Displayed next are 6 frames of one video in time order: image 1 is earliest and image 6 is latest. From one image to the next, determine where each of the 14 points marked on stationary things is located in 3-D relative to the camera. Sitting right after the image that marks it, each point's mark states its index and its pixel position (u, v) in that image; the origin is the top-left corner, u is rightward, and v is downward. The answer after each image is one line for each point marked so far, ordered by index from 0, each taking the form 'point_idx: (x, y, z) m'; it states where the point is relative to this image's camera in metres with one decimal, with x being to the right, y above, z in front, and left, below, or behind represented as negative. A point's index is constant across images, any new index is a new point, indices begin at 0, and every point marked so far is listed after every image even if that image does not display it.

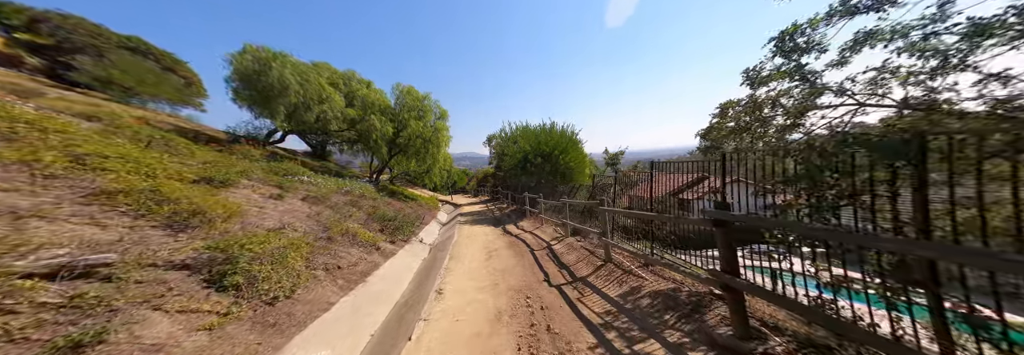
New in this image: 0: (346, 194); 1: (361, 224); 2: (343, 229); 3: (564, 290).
0: (-7.5, -0.8, +10.9) m
1: (-5.1, -1.6, +8.2) m
2: (-4.8, -1.4, +6.8) m
3: (+0.9, -1.8, +3.9) m
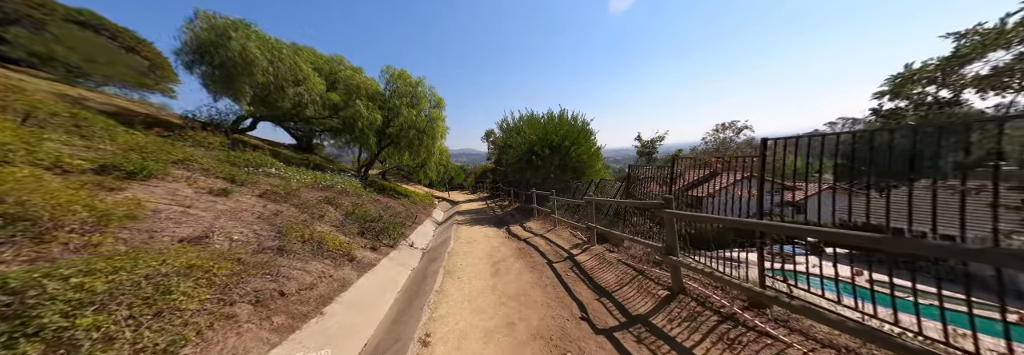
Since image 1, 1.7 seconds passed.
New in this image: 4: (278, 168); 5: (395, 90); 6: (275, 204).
0: (-7.3, -0.5, +9.3) m
1: (-4.9, -1.3, +6.7) m
2: (-4.5, -1.2, +5.3) m
3: (+1.1, -1.7, +2.5) m
4: (-8.8, +0.3, +9.2) m
5: (-7.4, +5.5, +15.2) m
6: (-6.0, -0.7, +6.1) m
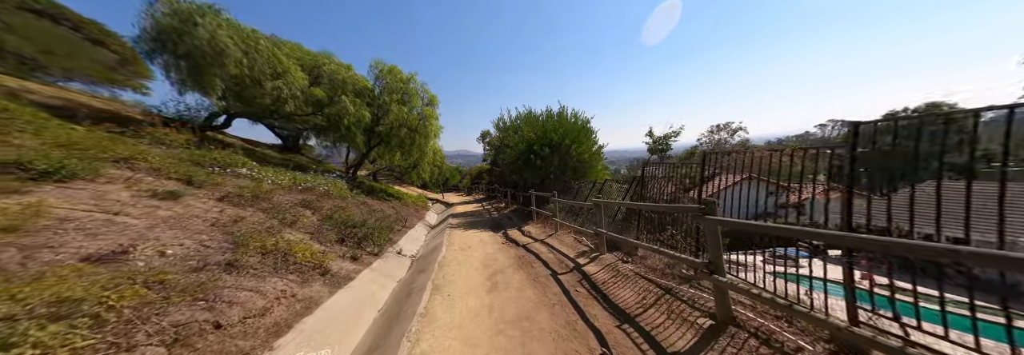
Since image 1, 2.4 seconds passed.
0: (-7.4, -0.6, +8.5) m
1: (-4.9, -1.3, +5.9) m
2: (-4.6, -1.2, +4.5) m
3: (+1.2, -1.7, +1.8) m
4: (-8.9, +0.3, +8.3) m
5: (-7.6, +5.5, +14.4) m
6: (-6.0, -0.7, +5.3) m
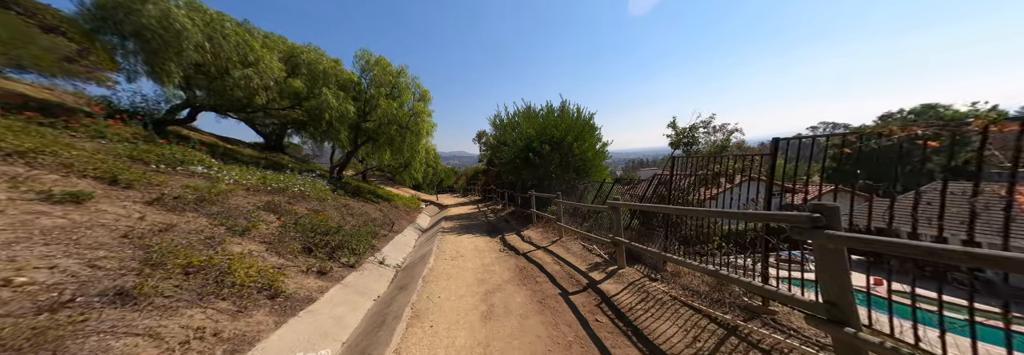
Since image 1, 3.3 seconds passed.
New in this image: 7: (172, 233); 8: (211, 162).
0: (-7.4, -0.5, +7.4) m
1: (-5.0, -1.3, +4.9) m
2: (-4.6, -1.2, +3.5) m
3: (+1.2, -1.6, +0.9) m
4: (-9.0, +0.3, +7.2) m
5: (-7.8, +5.5, +13.4) m
6: (-6.0, -0.6, +4.2) m
7: (-5.4, -0.9, +3.8) m
8: (-9.4, +0.5, +7.6) m
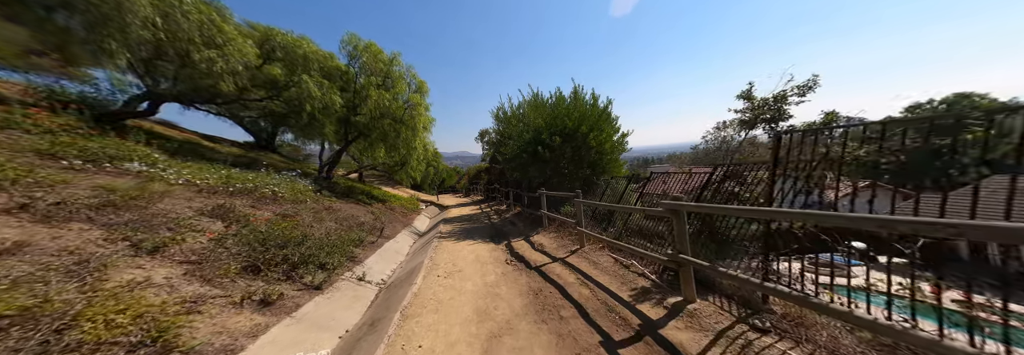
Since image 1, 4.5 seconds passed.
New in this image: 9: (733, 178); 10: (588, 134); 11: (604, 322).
0: (-7.2, -0.5, +6.2) m
1: (-4.8, -1.2, +3.6) m
2: (-4.4, -1.1, +2.2) m
3: (+1.3, -1.5, -0.5) m
4: (-8.8, +0.3, +6.0) m
5: (-7.5, +5.5, +12.1) m
6: (-5.8, -0.6, +3.0) m
7: (-5.2, -0.8, +2.5) m
8: (-9.2, +0.5, +6.3) m
9: (+3.5, 0.0, +3.8) m
10: (+3.0, +1.7, +9.5) m
11: (+1.1, -1.7, +2.8) m
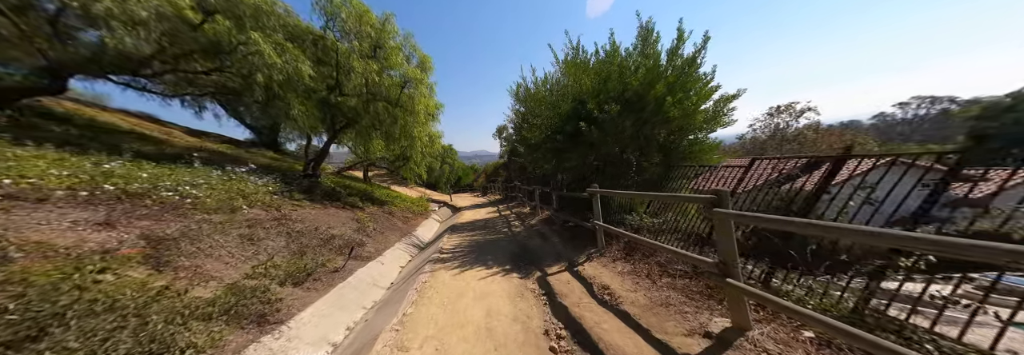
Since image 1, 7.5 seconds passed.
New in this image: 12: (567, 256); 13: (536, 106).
0: (-6.6, -0.4, +3.5) m
1: (-4.4, -1.2, +0.7) m
2: (-4.1, -1.1, -0.7) m
3: (+1.4, -1.4, -3.8) m
4: (-8.2, +0.4, +3.4) m
5: (-6.6, +5.6, +9.4) m
6: (-5.5, -0.5, +0.2) m
7: (-4.9, -0.8, -0.3) m
8: (-8.6, +0.6, +3.8) m
9: (+3.9, +0.2, +0.3) m
10: (+3.8, +1.9, +6.0) m
11: (+1.4, -1.6, -0.4) m
12: (+1.3, -1.8, +5.5) m
13: (+1.0, +2.9, +9.4) m
